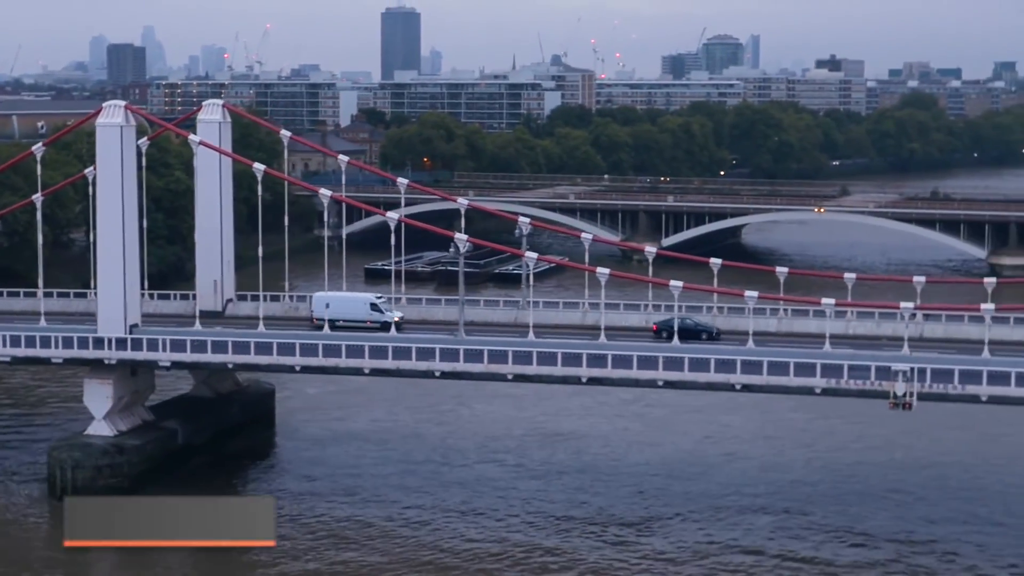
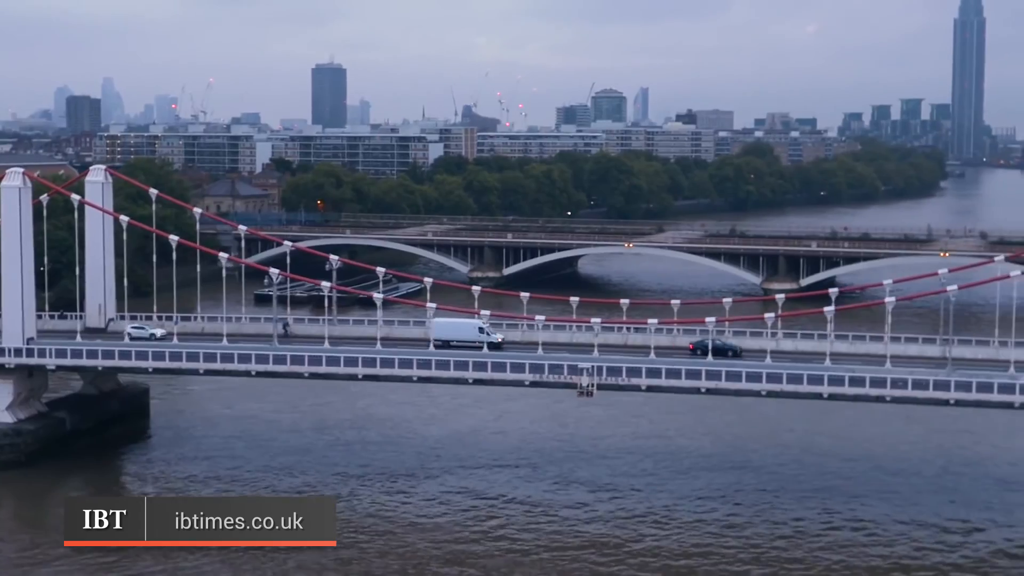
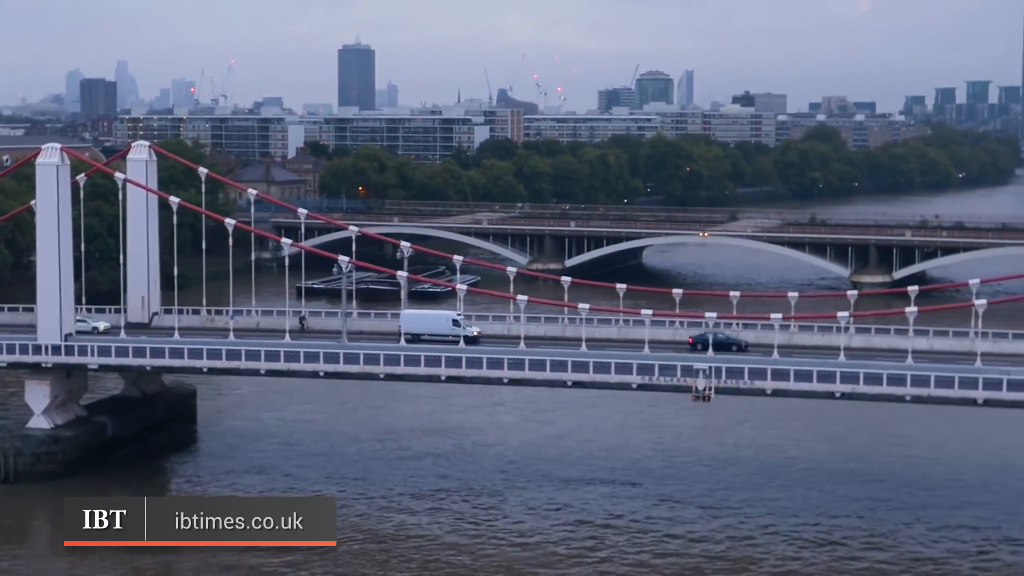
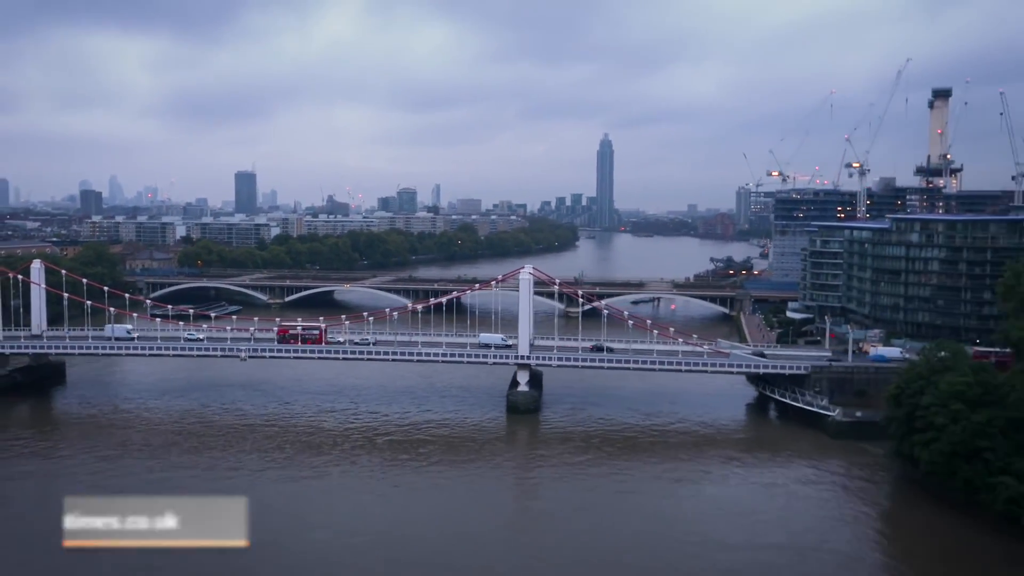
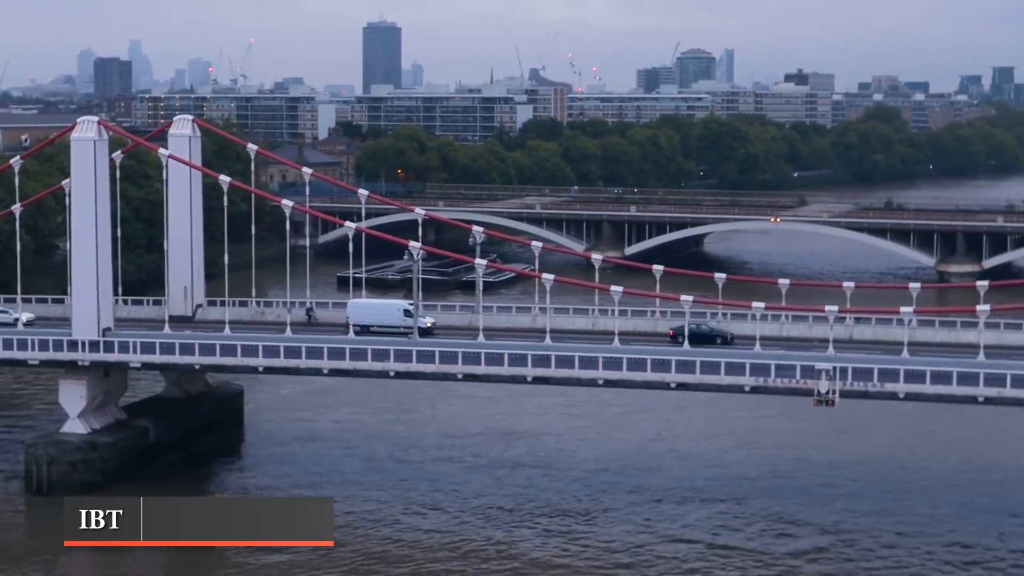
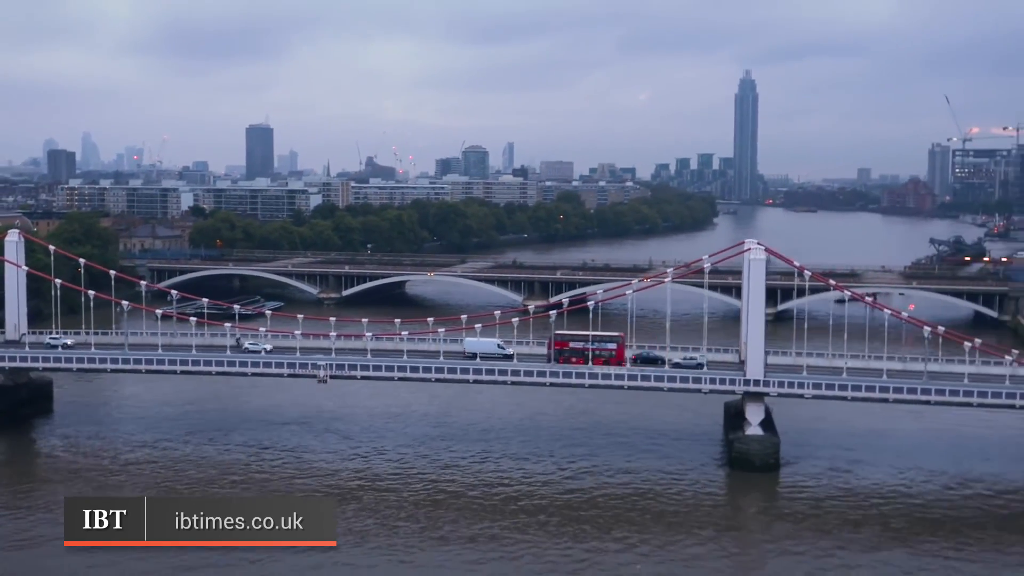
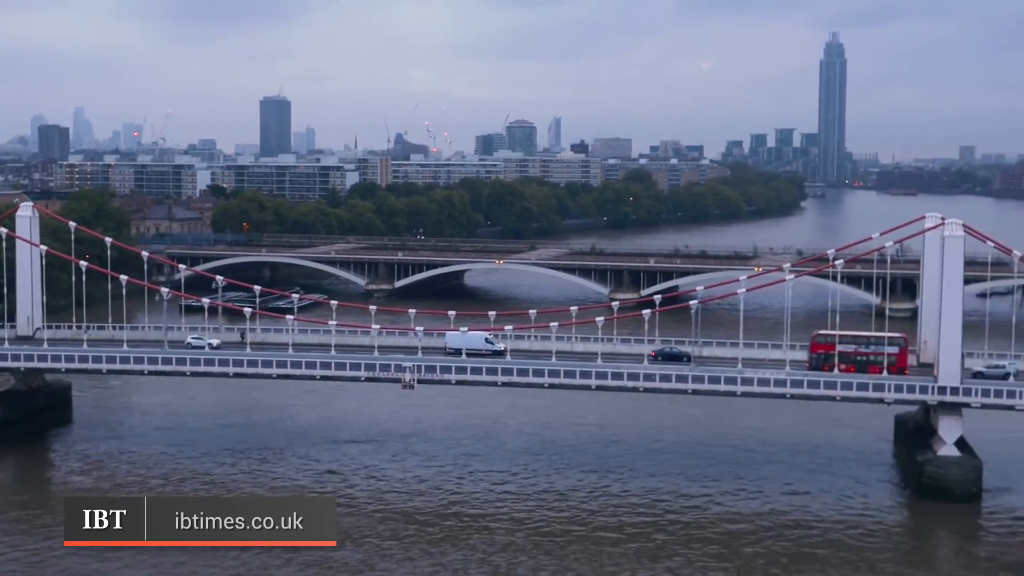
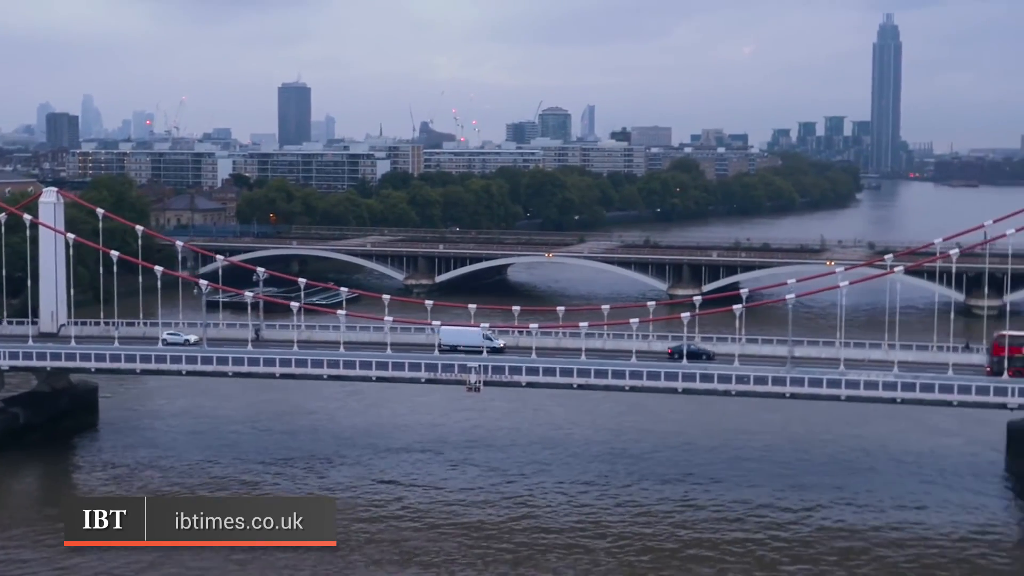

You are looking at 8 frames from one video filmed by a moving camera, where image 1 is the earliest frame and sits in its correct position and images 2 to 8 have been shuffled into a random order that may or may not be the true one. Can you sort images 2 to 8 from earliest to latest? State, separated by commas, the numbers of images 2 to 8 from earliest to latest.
5, 3, 2, 8, 7, 6, 4
